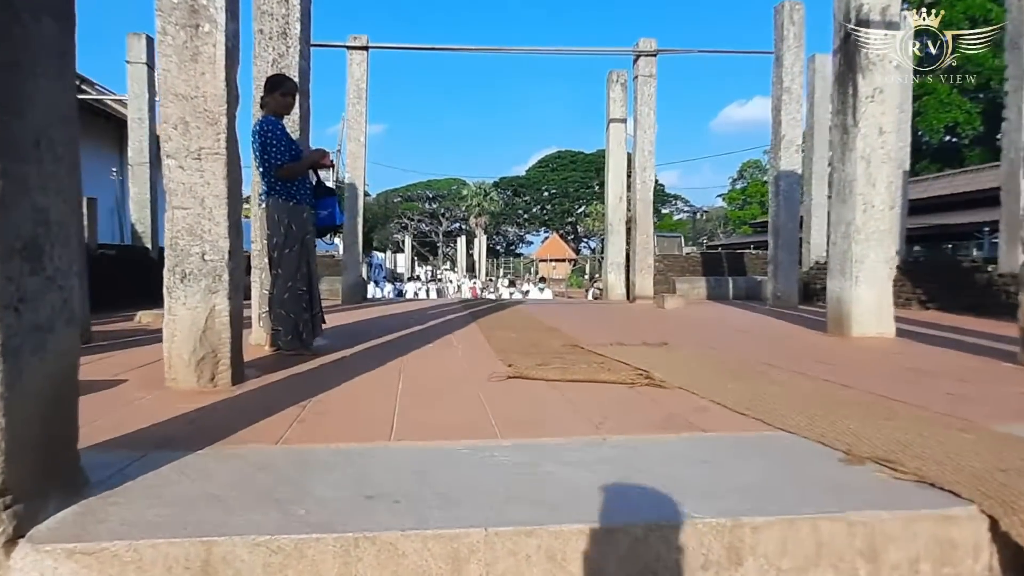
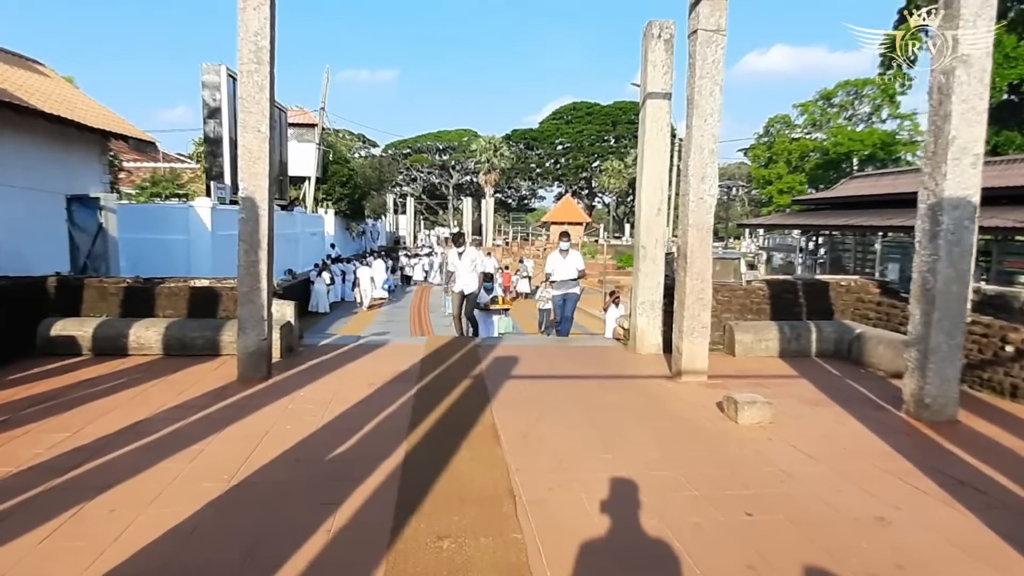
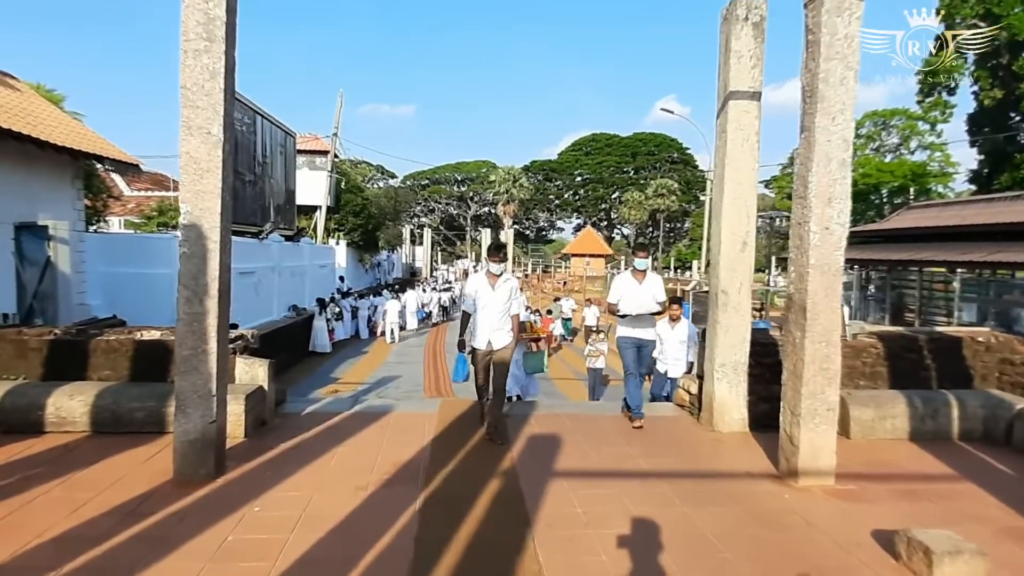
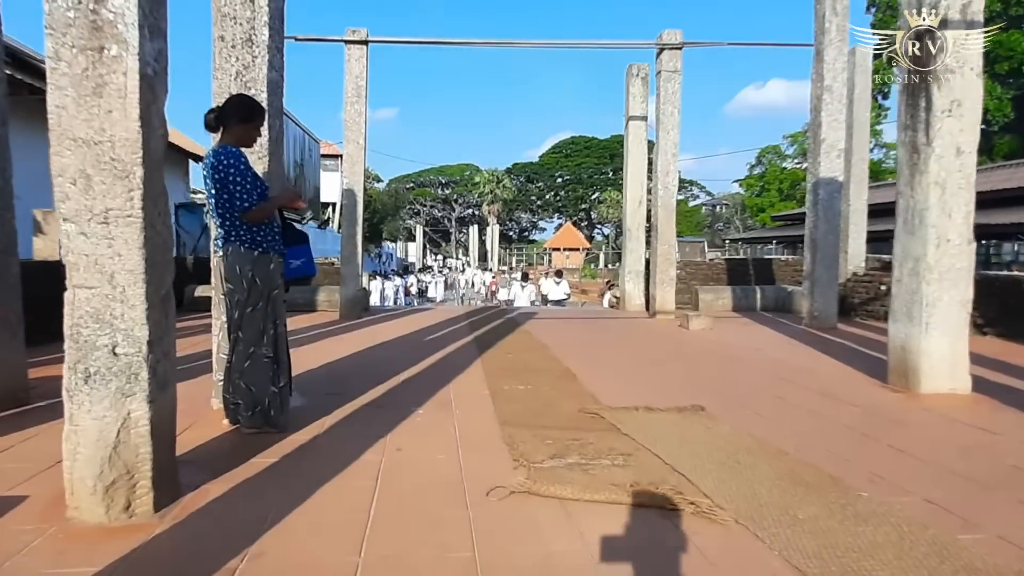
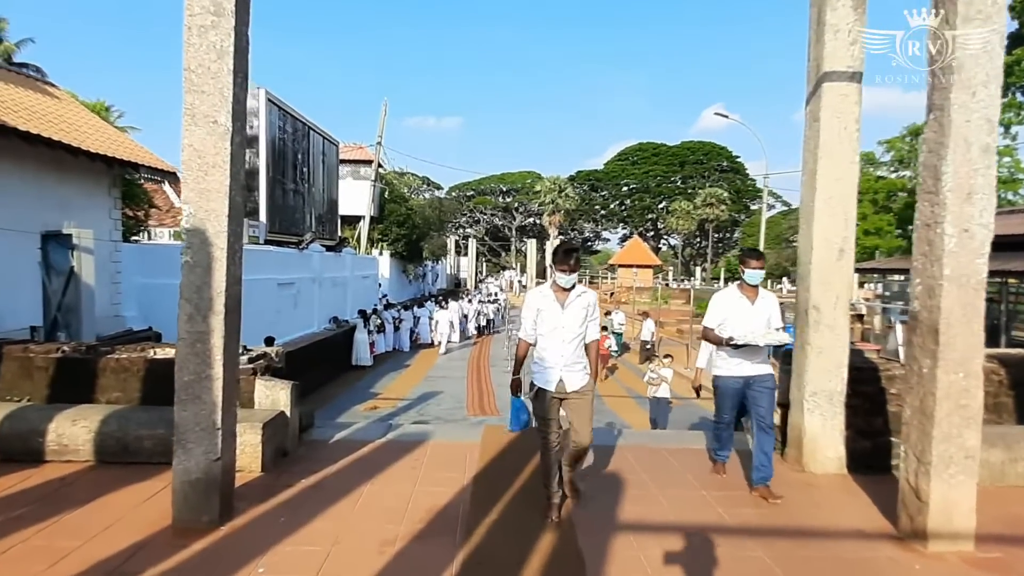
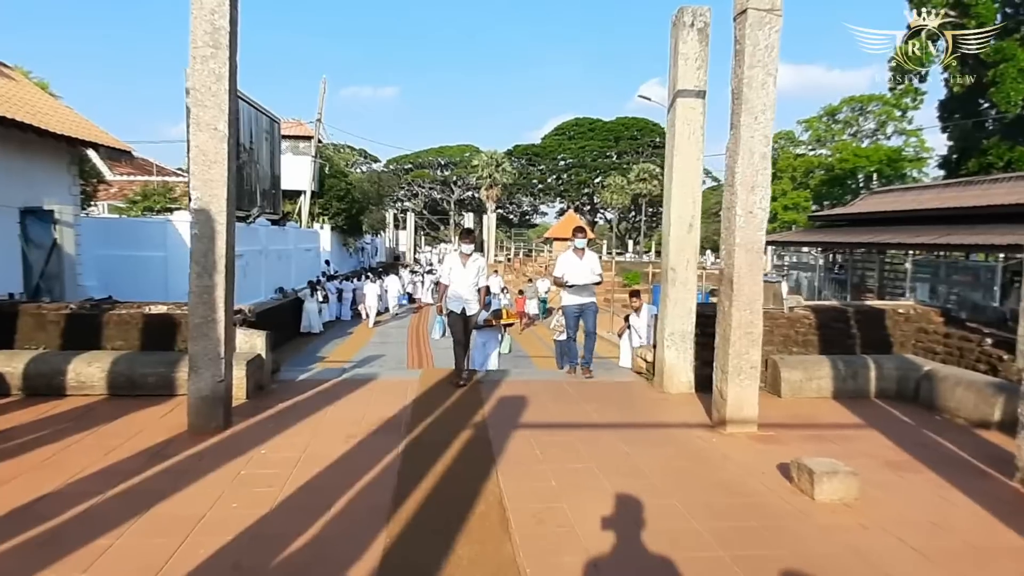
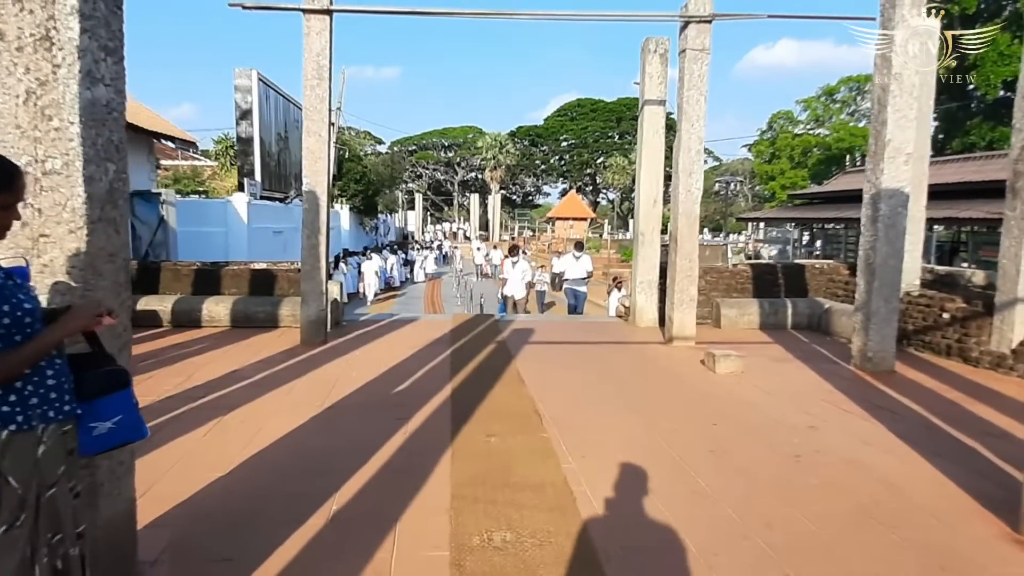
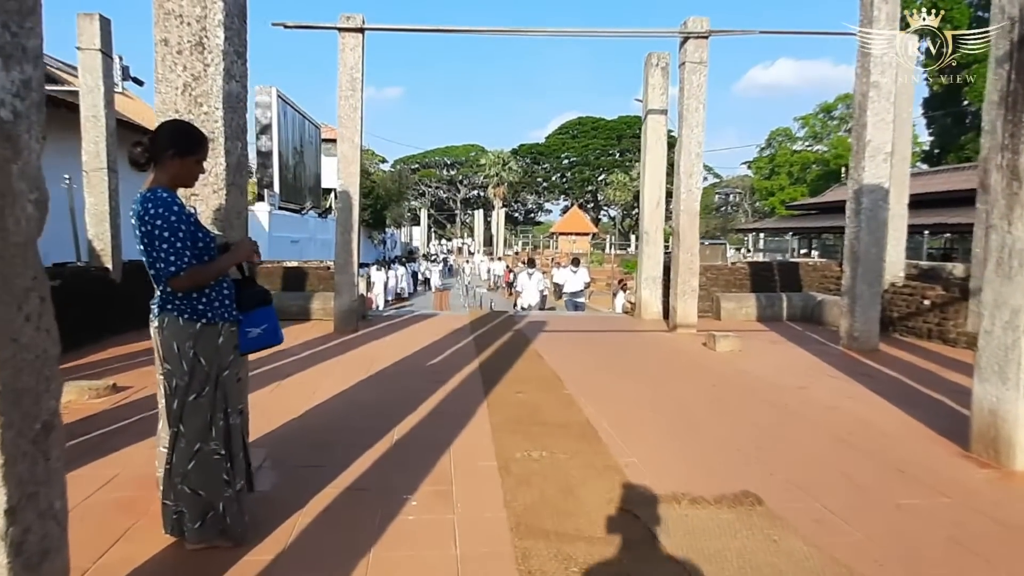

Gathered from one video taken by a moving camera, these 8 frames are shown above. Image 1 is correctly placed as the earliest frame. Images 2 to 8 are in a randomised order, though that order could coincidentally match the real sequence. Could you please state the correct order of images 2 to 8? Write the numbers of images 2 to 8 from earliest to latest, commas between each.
4, 8, 7, 2, 6, 3, 5
